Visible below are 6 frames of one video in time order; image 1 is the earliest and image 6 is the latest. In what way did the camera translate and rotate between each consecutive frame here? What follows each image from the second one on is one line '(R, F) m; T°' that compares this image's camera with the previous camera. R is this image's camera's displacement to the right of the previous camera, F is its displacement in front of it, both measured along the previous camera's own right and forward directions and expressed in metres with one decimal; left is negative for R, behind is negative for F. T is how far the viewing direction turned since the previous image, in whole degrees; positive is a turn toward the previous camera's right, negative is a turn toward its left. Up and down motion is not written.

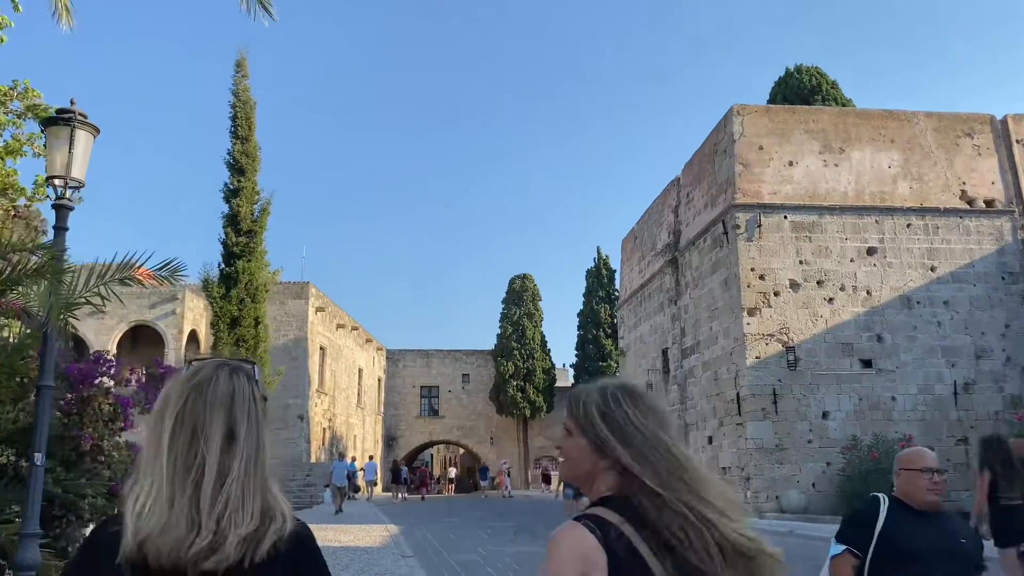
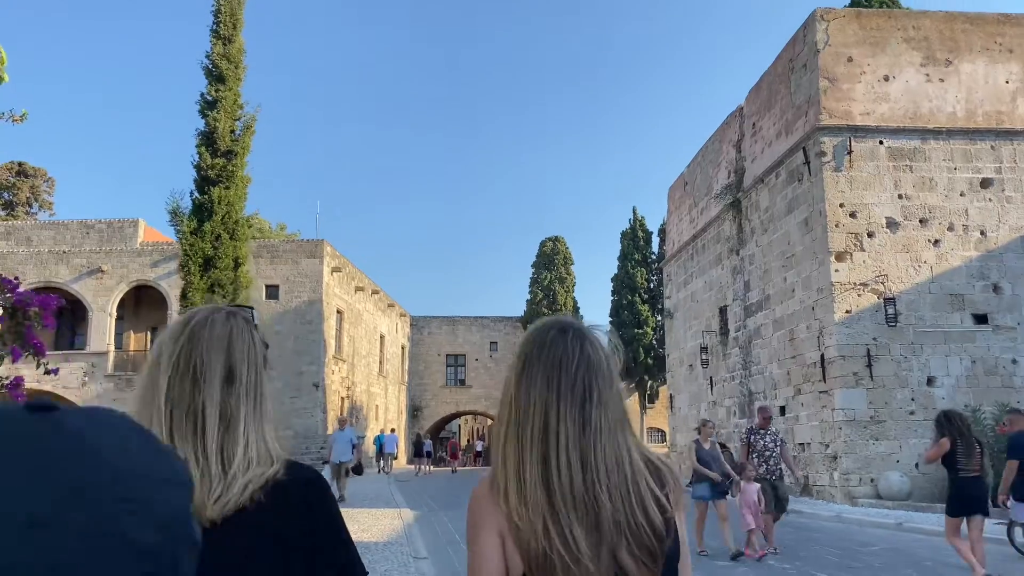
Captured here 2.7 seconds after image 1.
(-0.1, +2.2) m; -2°
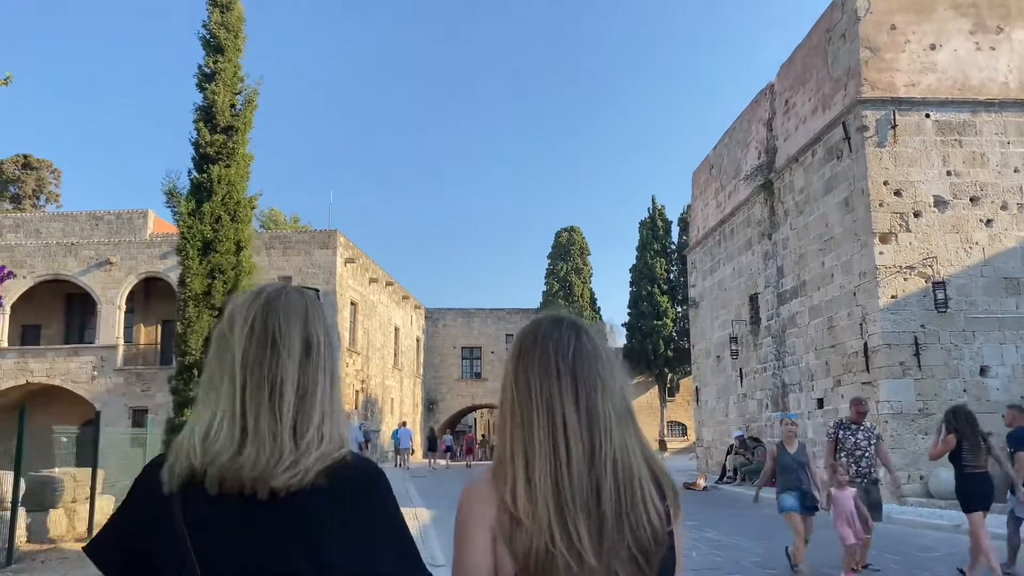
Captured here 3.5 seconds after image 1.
(-0.1, +0.7) m; -1°
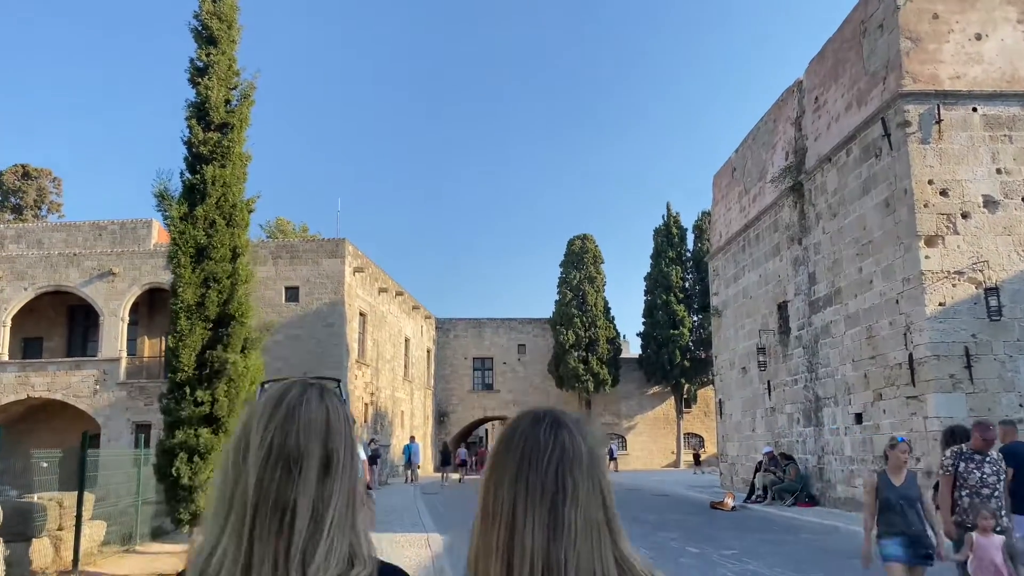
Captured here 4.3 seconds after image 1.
(-0.1, +0.7) m; -1°
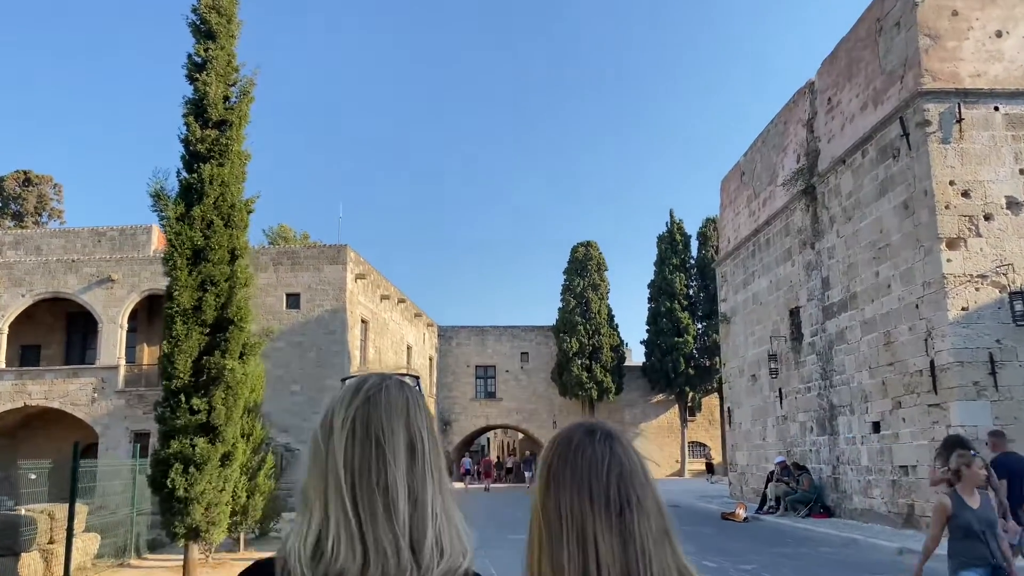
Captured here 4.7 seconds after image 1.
(-0.1, +0.3) m; 0°
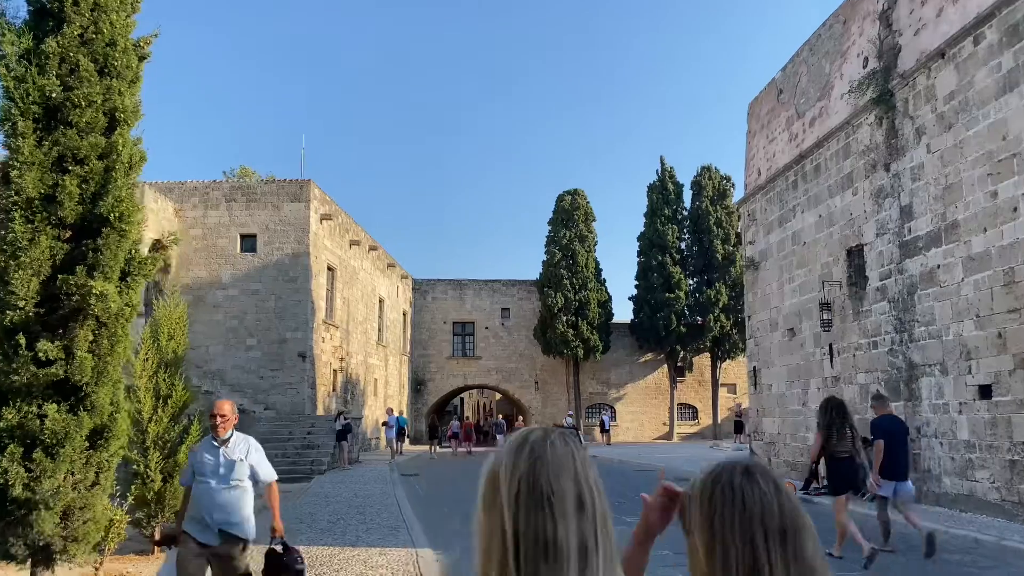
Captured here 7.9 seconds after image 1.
(-0.4, +2.6) m; +2°
